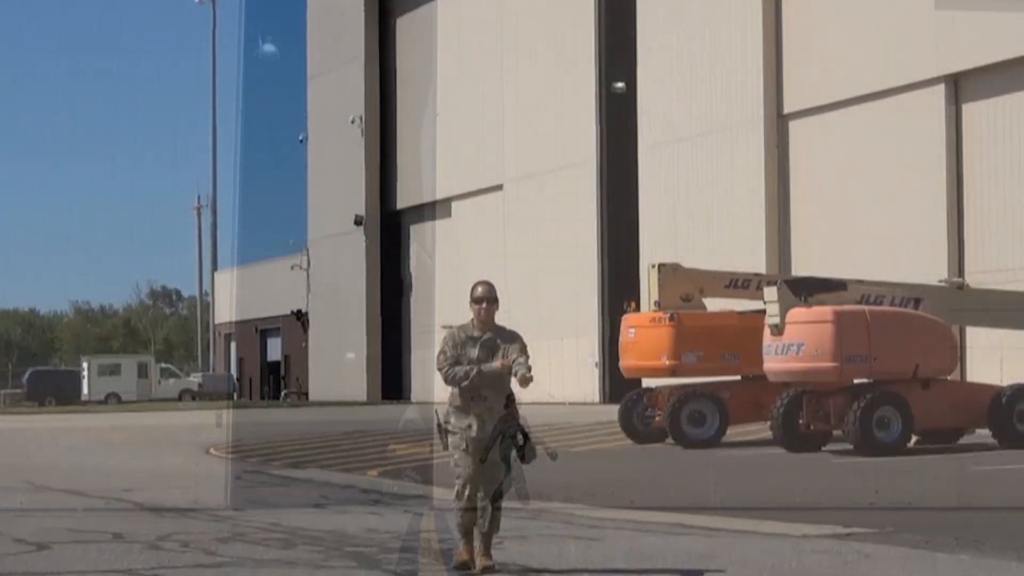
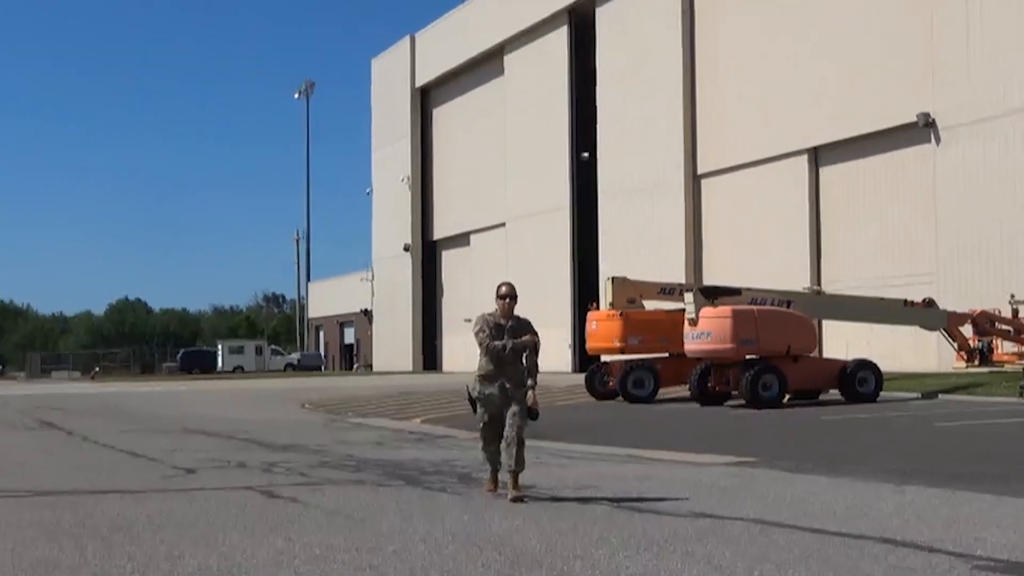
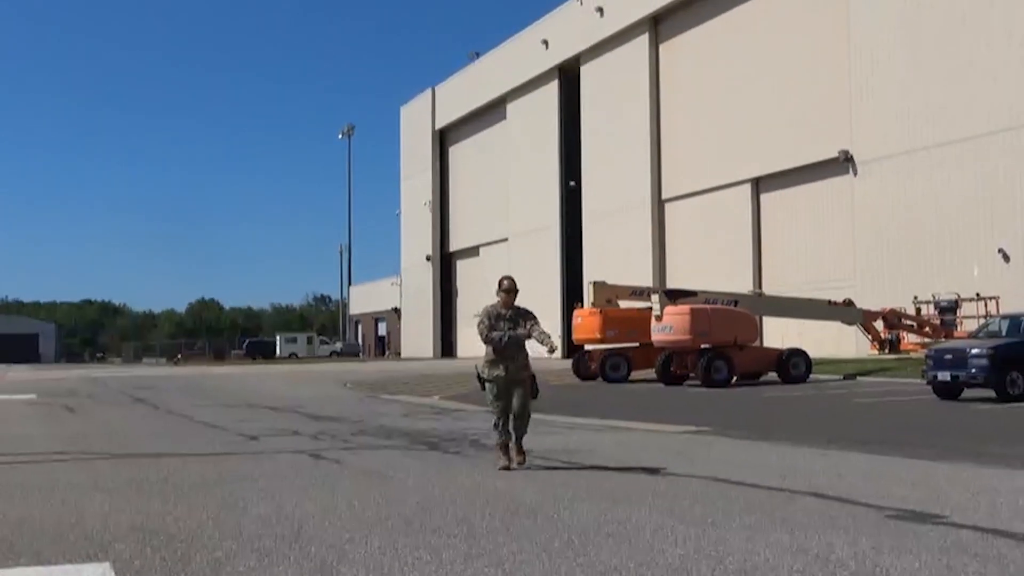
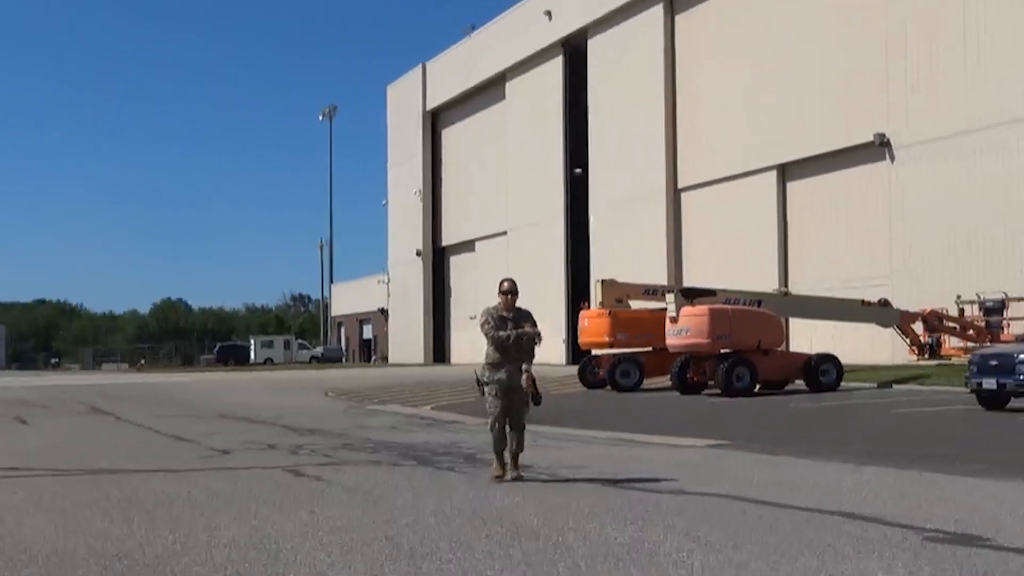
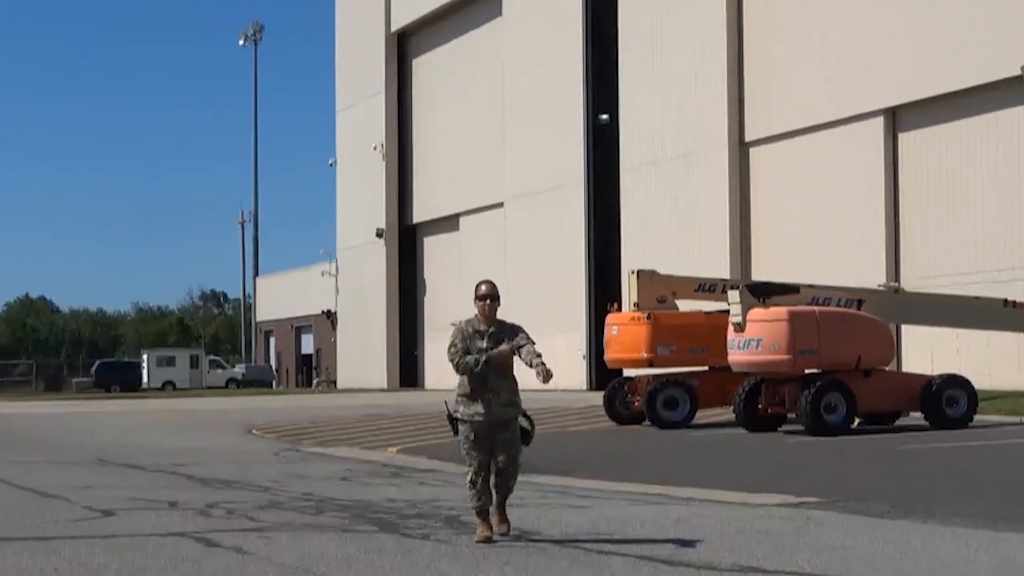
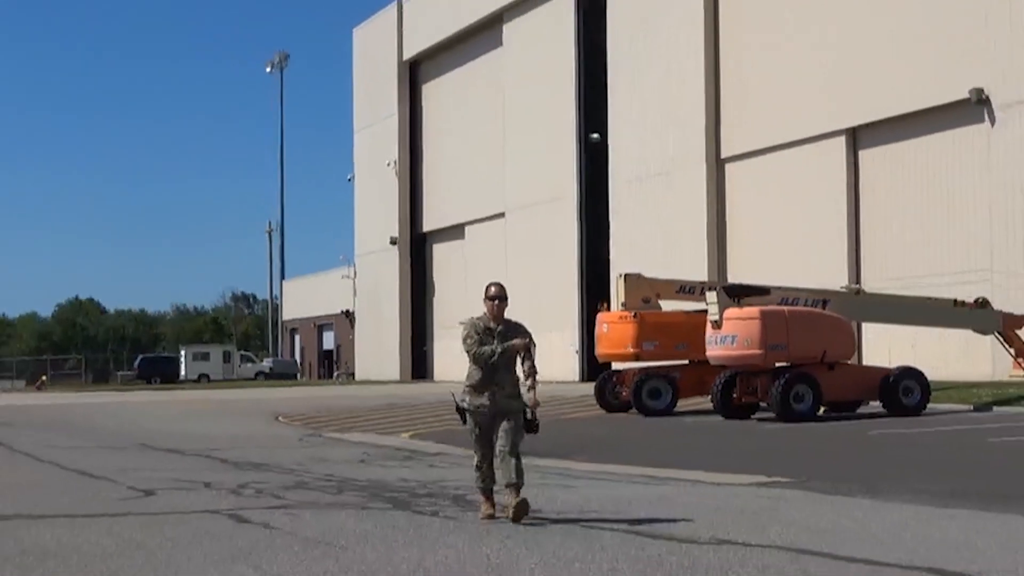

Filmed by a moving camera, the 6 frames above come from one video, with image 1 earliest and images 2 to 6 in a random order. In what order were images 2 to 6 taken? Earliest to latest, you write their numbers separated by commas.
5, 6, 2, 4, 3
